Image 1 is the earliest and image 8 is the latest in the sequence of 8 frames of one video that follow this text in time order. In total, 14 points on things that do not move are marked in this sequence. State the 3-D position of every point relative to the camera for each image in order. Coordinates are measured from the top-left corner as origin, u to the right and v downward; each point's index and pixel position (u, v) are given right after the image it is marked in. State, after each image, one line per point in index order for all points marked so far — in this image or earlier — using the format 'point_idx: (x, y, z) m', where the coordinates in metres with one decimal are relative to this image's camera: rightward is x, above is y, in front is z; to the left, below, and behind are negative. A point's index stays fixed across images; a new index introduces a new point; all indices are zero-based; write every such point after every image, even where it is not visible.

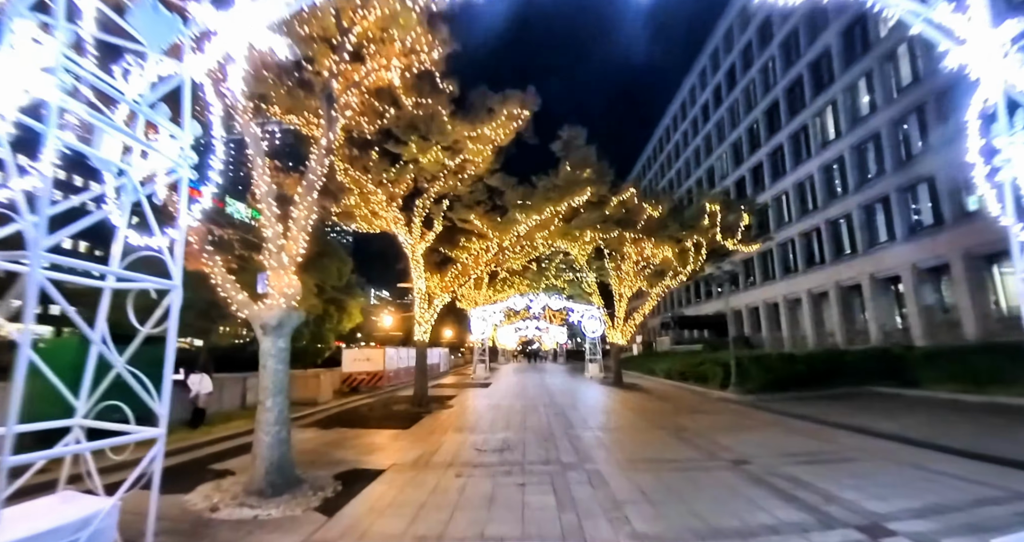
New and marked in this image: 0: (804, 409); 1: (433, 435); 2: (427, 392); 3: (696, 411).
0: (+10.8, -5.1, +15.0) m
1: (-1.8, -3.8, +9.3) m
2: (-2.9, -4.1, +13.4) m
3: (+6.1, -4.7, +13.3) m
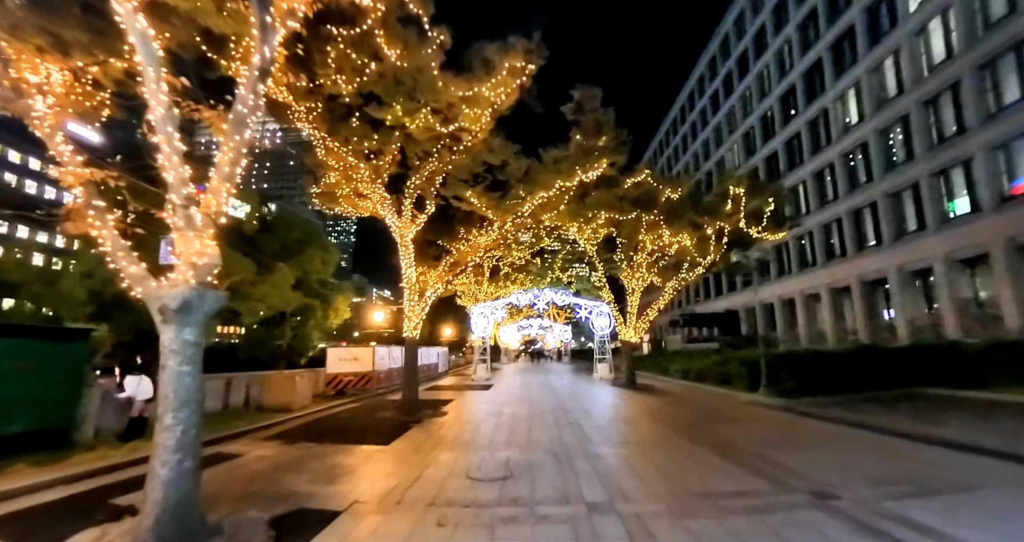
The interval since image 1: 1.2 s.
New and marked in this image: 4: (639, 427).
0: (+10.9, -4.6, +13.1) m
1: (-1.7, -3.3, +7.4) m
2: (-2.8, -3.7, +11.6) m
3: (+6.2, -4.2, +11.5) m
4: (+3.1, -3.8, +9.8) m
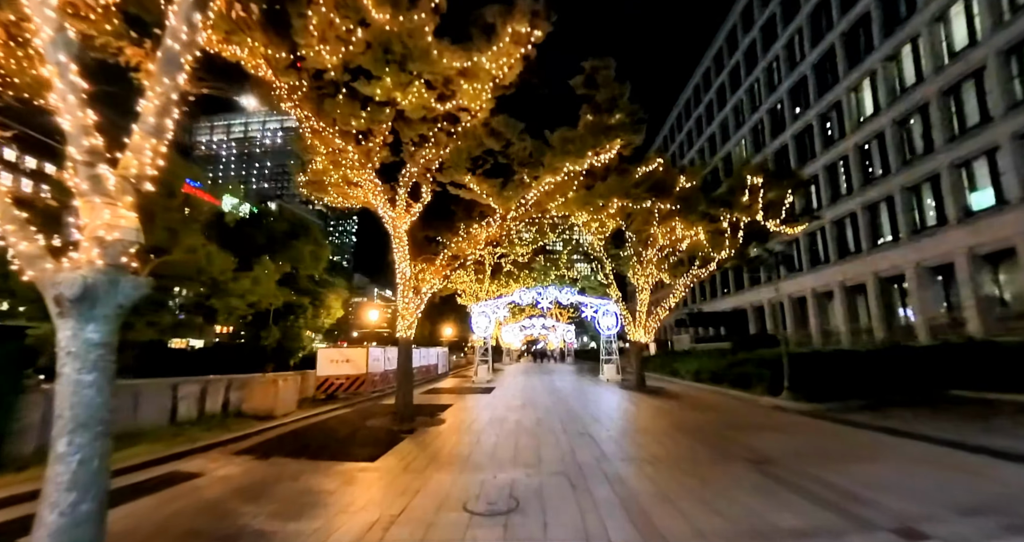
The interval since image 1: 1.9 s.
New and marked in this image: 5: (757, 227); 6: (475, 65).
0: (+11.0, -4.4, +12.0) m
1: (-1.7, -3.2, +6.4) m
2: (-2.7, -3.5, +10.5) m
3: (+6.3, -4.0, +10.4) m
4: (+3.2, -3.6, +8.8) m
5: (+11.4, +2.0, +18.7) m
6: (-0.8, +4.6, +9.1) m
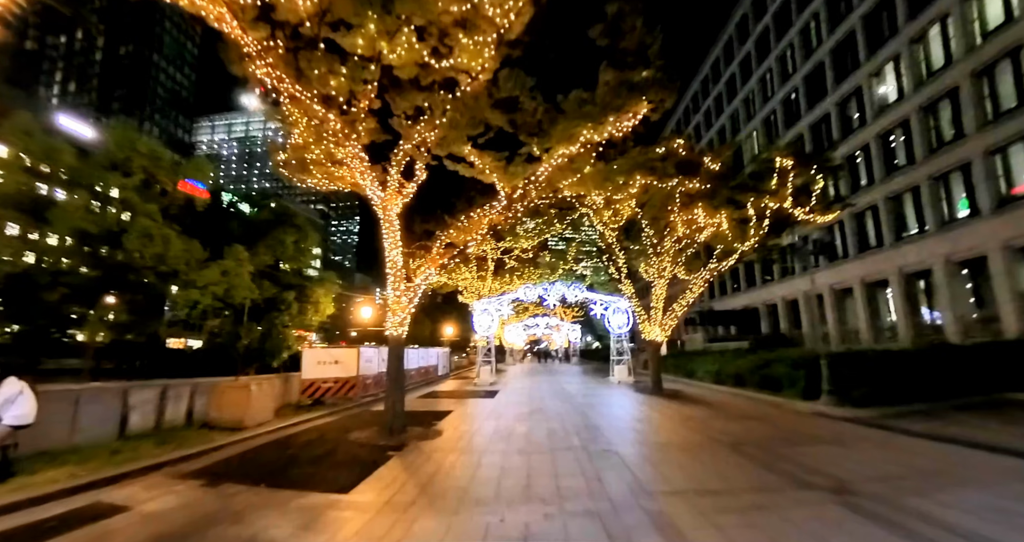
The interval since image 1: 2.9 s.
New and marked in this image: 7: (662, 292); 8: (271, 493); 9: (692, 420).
0: (+11.2, -4.1, +10.4) m
1: (-1.5, -2.9, +4.9) m
2: (-2.5, -3.2, +9.1) m
3: (+6.5, -3.7, +8.9) m
4: (+3.4, -3.3, +7.3) m
5: (+11.6, +2.4, +17.2) m
6: (-0.7, +4.9, +7.6) m
7: (+7.2, -1.1, +19.4) m
8: (-3.4, -3.1, +5.8) m
9: (+5.0, -4.1, +11.1) m
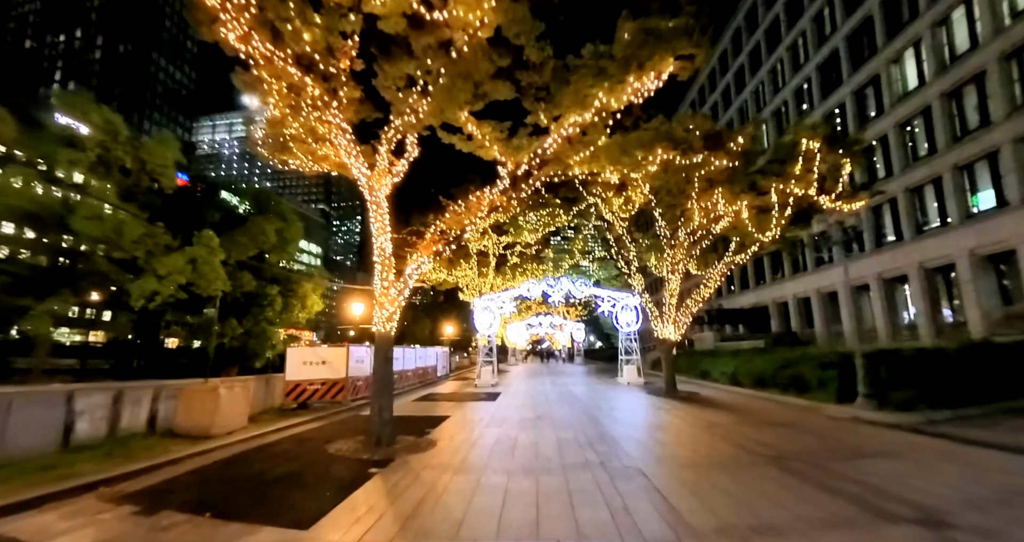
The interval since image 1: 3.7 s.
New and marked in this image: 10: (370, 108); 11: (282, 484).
0: (+11.3, -3.8, +9.2) m
1: (-1.4, -2.6, +3.7) m
2: (-2.4, -3.0, +7.9) m
3: (+6.6, -3.4, +7.6) m
4: (+3.4, -3.1, +6.1) m
5: (+11.7, +2.6, +15.9) m
6: (-0.6, +5.2, +6.4) m
7: (+7.4, -0.8, +18.2) m
8: (-3.4, -2.9, +4.6) m
9: (+5.0, -3.8, +10.0) m
10: (-3.3, +3.8, +9.6) m
11: (-3.4, -3.1, +5.9) m
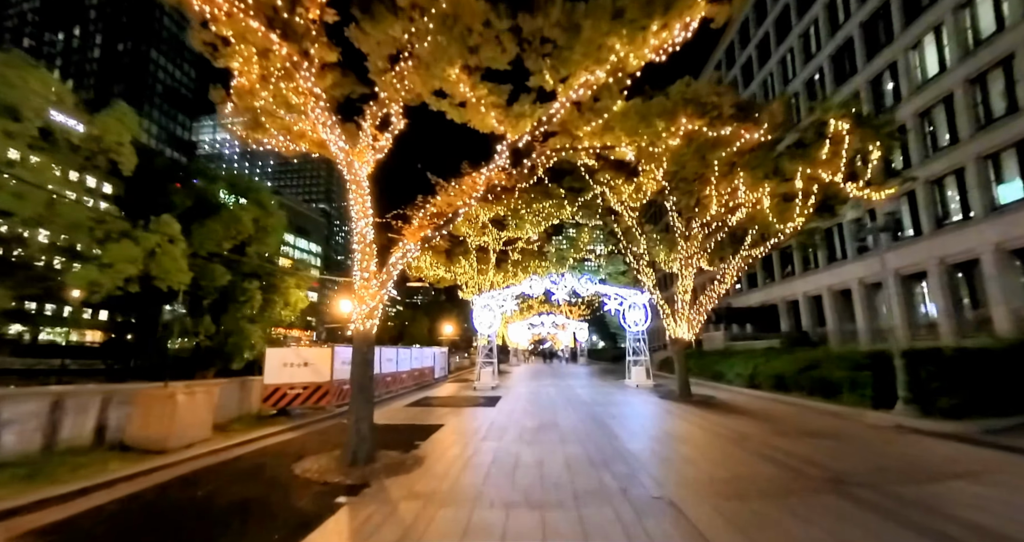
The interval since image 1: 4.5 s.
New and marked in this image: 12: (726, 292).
0: (+11.3, -3.6, +8.0) m
1: (-1.4, -2.4, +2.6) m
2: (-2.4, -2.8, +6.8) m
3: (+6.6, -3.2, +6.5) m
4: (+3.4, -2.8, +4.9) m
5: (+11.7, +2.9, +14.7) m
6: (-0.6, +5.4, +5.3) m
7: (+7.4, -0.6, +17.0) m
8: (-3.4, -2.7, +3.5) m
9: (+5.1, -3.6, +8.8) m
10: (-3.3, +4.0, +8.4) m
11: (-3.4, -2.9, +4.8) m
12: (+9.1, -0.9, +17.1) m
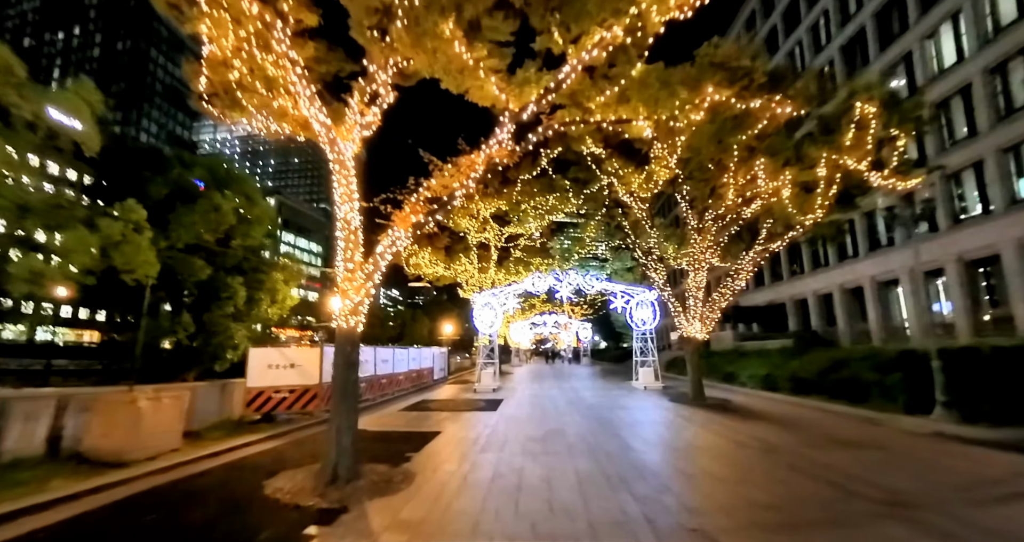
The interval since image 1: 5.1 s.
0: (+11.4, -3.4, +7.1) m
1: (-1.4, -2.2, +1.7) m
2: (-2.3, -2.6, +5.9) m
3: (+6.7, -3.0, +5.6) m
4: (+3.5, -2.7, +4.0) m
5: (+11.8, +3.0, +13.9) m
6: (-0.6, +5.5, +4.4) m
7: (+7.5, -0.4, +16.1) m
8: (-3.3, -2.5, +2.6) m
9: (+5.1, -3.5, +7.9) m
10: (-3.2, +4.1, +7.6) m
11: (-3.3, -2.7, +3.9) m
12: (+9.2, -0.8, +16.3) m
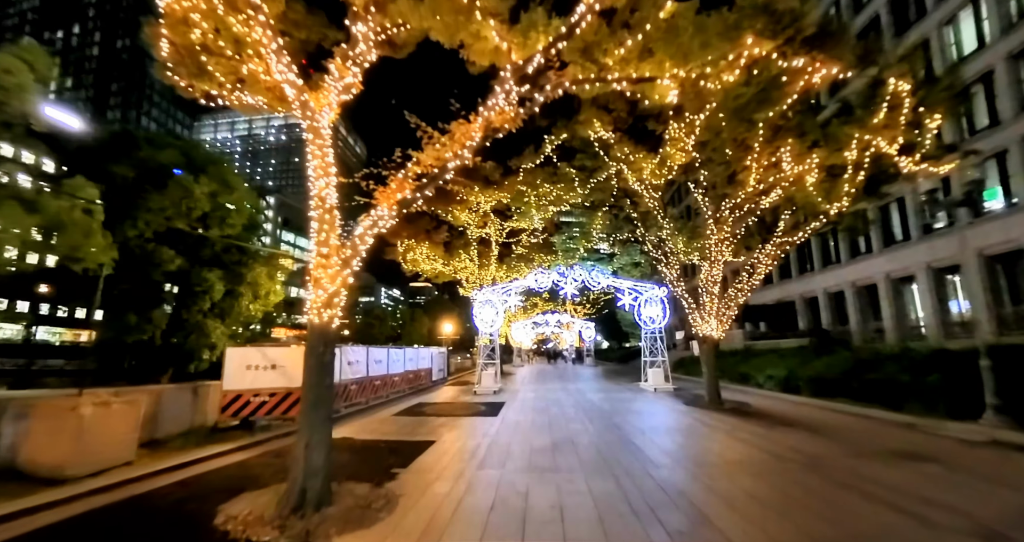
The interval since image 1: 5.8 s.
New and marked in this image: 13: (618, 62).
0: (+11.4, -3.2, +6.1) m
1: (-1.4, -2.0, +0.8) m
2: (-2.3, -2.4, +5.0) m
3: (+6.7, -2.8, +4.6) m
4: (+3.5, -2.5, +3.0) m
5: (+11.8, +3.3, +12.8) m
6: (-0.6, +5.7, +3.4) m
7: (+7.6, -0.2, +15.1) m
8: (-3.3, -2.3, +1.7) m
9: (+5.2, -3.2, +6.9) m
10: (-3.2, +4.3, +6.6) m
11: (-3.3, -2.5, +3.0) m
12: (+9.2, -0.5, +15.3) m
13: (+1.5, +2.9, +5.9) m
